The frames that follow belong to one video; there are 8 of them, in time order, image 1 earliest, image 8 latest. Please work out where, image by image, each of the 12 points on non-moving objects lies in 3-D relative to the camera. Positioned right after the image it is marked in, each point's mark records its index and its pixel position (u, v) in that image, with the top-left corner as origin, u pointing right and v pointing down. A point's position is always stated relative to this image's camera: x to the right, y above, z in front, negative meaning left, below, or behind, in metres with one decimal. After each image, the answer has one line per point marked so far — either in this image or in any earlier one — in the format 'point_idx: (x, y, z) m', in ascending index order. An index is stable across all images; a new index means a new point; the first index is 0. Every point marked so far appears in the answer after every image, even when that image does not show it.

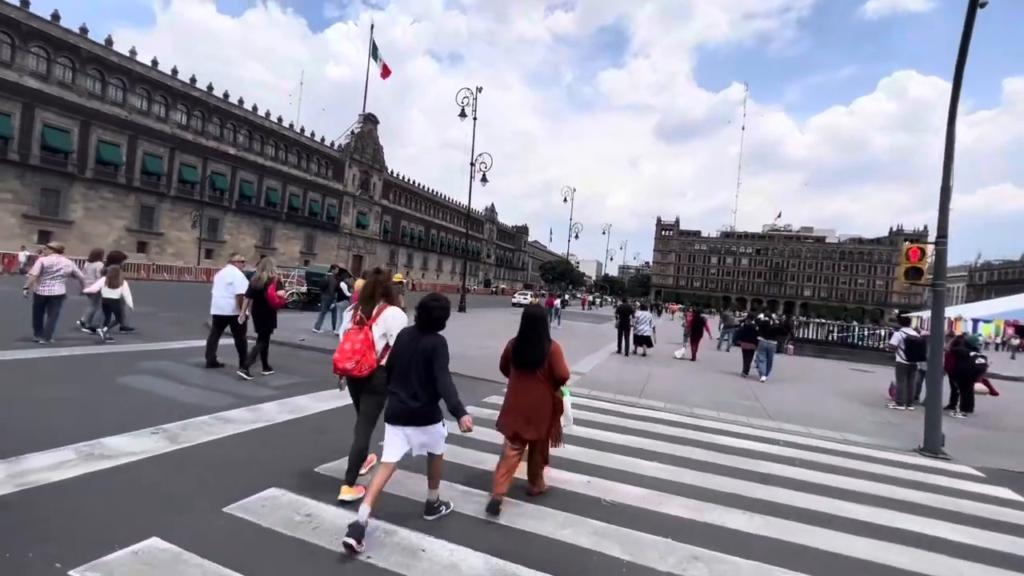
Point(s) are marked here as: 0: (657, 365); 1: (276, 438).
0: (+3.8, -2.0, +12.9) m
1: (-2.4, -1.5, +4.8) m
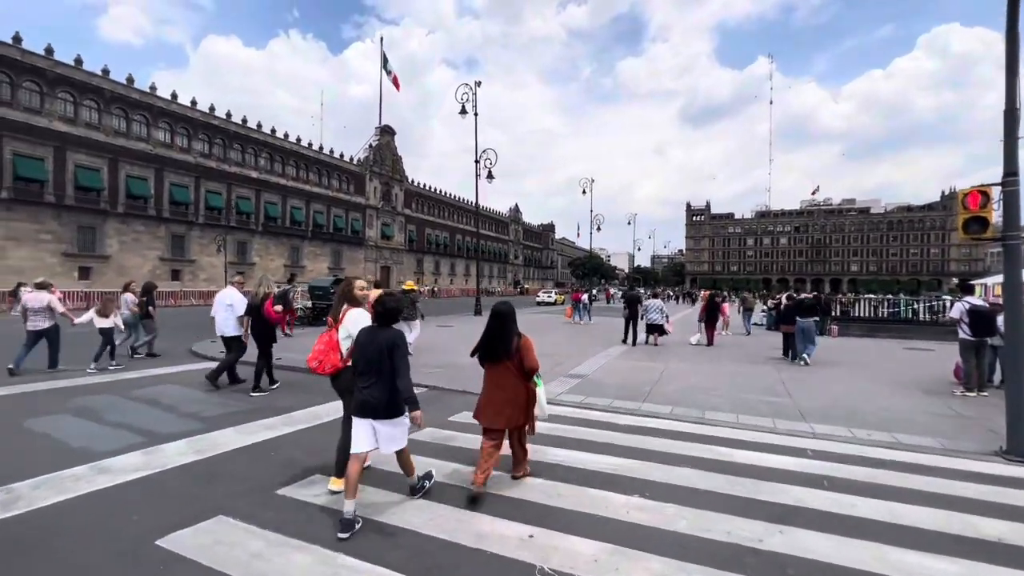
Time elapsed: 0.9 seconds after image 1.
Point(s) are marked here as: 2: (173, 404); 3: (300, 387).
0: (+3.8, -1.6, +11.5) m
1: (-2.9, -1.6, +3.9) m
2: (-4.5, -1.6, +6.6) m
3: (-3.4, -1.6, +7.8) m
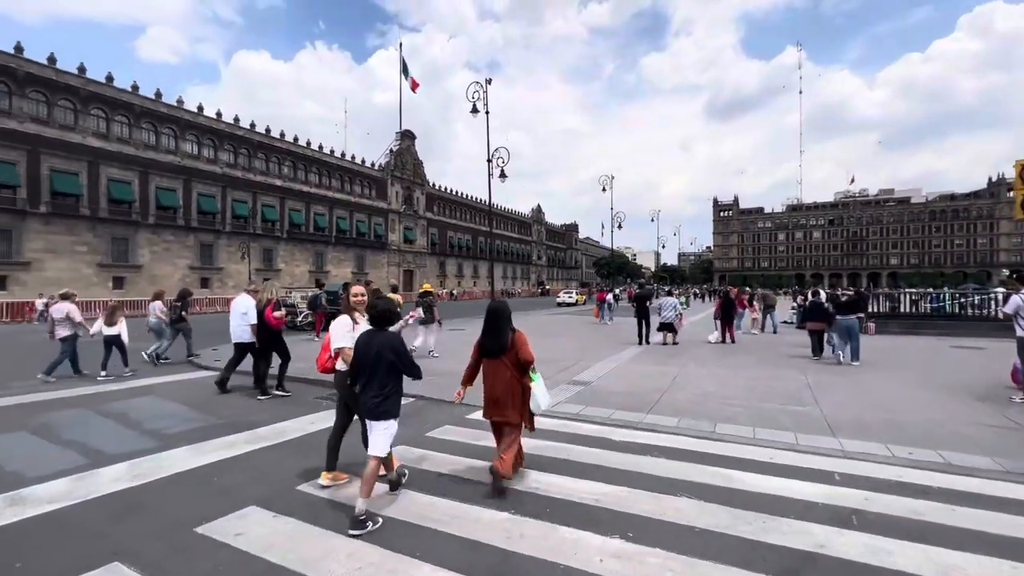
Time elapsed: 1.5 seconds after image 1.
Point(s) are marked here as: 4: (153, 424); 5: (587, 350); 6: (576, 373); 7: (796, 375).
0: (+3.9, -1.6, +10.6) m
1: (-3.2, -1.7, +3.4) m
2: (-4.7, -1.7, +6.2) m
3: (-3.5, -1.7, +7.4) m
4: (-4.4, -1.7, +6.0) m
5: (+2.1, -1.7, +13.7) m
6: (+1.2, -1.6, +9.2) m
7: (+5.0, -1.6, +8.8) m
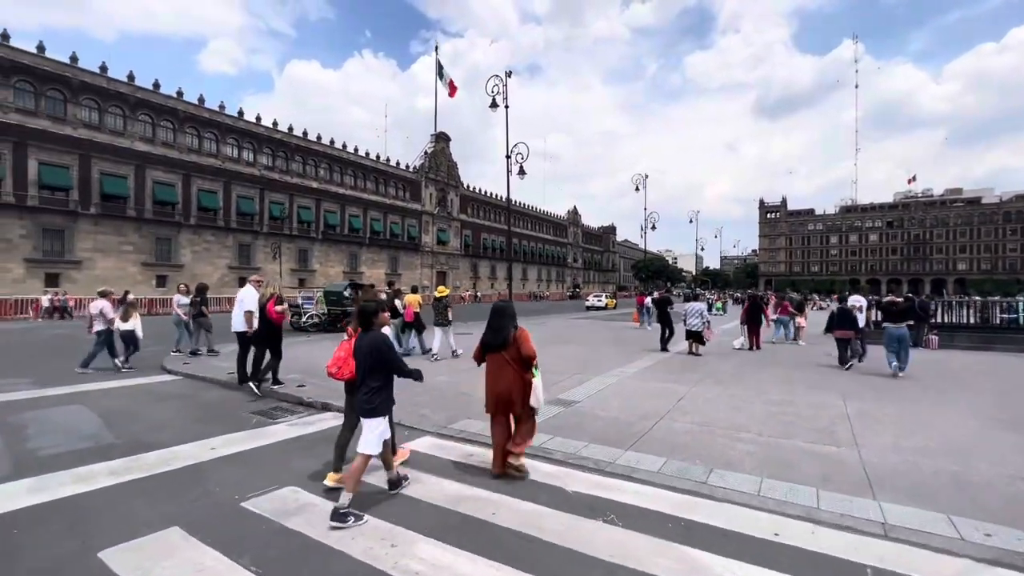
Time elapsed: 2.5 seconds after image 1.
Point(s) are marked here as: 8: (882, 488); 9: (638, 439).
0: (+3.7, -1.7, +9.1) m
1: (-4.0, -1.6, +2.5) m
2: (-5.3, -1.6, +5.4) m
3: (-4.0, -1.6, +6.4) m
4: (-5.0, -1.6, +5.2) m
5: (+2.1, -1.8, +12.3) m
6: (+0.9, -1.7, +7.9) m
7: (+4.6, -1.6, +7.1) m
8: (+3.2, -1.7, +4.2) m
9: (+1.5, -1.7, +5.5) m
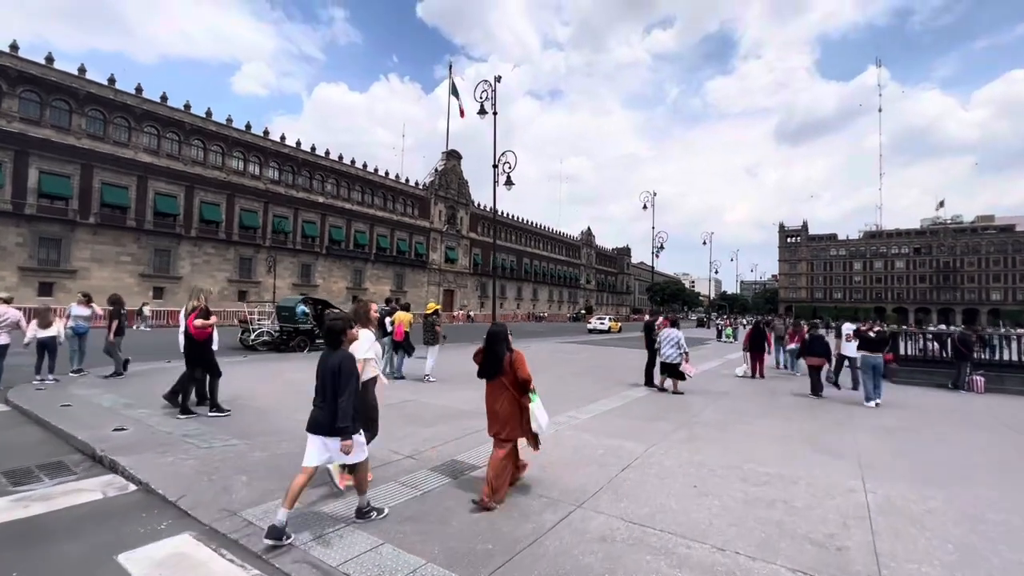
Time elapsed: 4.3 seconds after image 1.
0: (+2.4, -2.0, +6.9) m
1: (-5.5, -1.5, +0.5) m
2: (-6.7, -1.6, +3.5) m
3: (-5.3, -1.7, +4.5) m
4: (-6.4, -1.6, +3.3) m
5: (+1.0, -2.2, +10.1) m
6: (-0.4, -1.9, +5.8) m
7: (+3.3, -1.9, +4.9) m
8: (+1.8, -1.8, +2.1) m
9: (+0.1, -1.8, +3.4) m
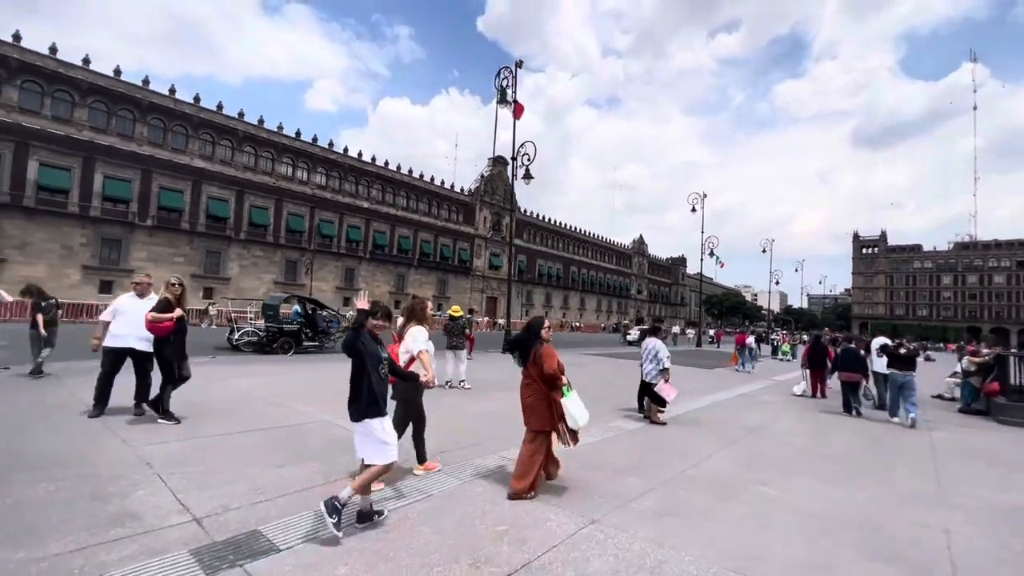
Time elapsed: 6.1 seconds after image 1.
0: (+1.4, -1.9, +4.6) m
1: (-7.1, -1.1, -0.9) m
2: (-8.0, -1.3, +2.2) m
3: (-6.5, -1.4, +3.1) m
4: (-7.7, -1.3, +2.0) m
5: (+0.3, -2.2, +8.0) m
6: (-1.5, -1.7, +3.8) m
7: (+2.1, -1.8, +2.5) m
8: (+0.2, -1.6, -0.1) m
9: (-1.3, -1.6, +1.4) m
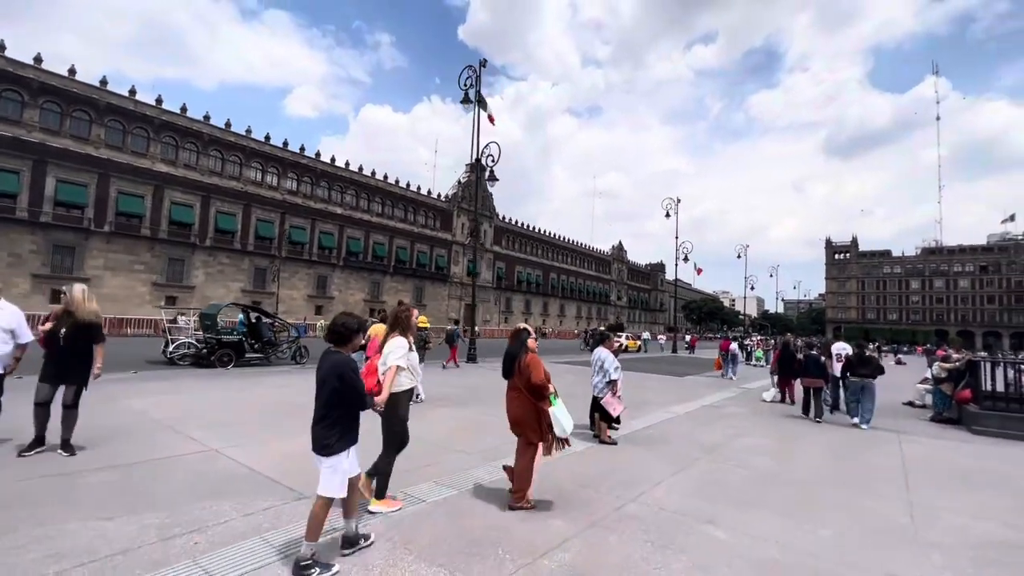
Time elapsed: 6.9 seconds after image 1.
0: (+0.6, -1.9, +3.8) m
1: (-7.7, -1.1, -2.0) m
2: (-8.7, -1.3, +1.1) m
3: (-7.3, -1.4, +2.0) m
4: (-8.4, -1.3, +0.9) m
5: (-0.6, -2.2, +7.1) m
6: (-2.3, -1.7, +2.9) m
7: (+1.4, -1.8, +1.7) m
8: (-0.4, -1.6, -1.0) m
9: (-2.0, -1.6, +0.5) m
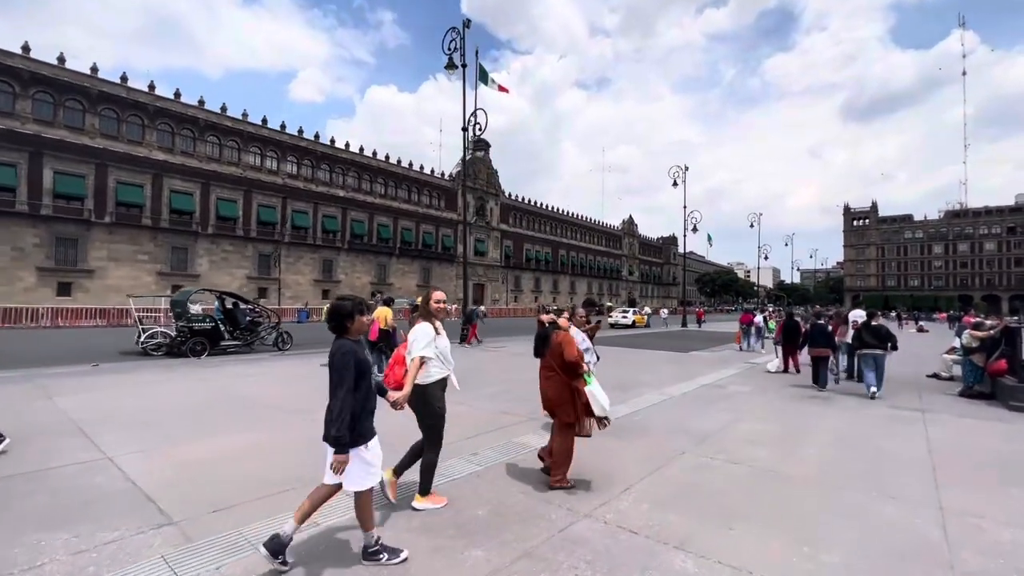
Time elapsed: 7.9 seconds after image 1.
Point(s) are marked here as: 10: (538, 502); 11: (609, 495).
0: (0.0, -1.7, +2.9) m
1: (-8.5, -1.4, -2.7) m
2: (-9.4, -1.5, +0.4) m
3: (-7.9, -1.5, +1.3) m
4: (-9.1, -1.5, +0.2) m
5: (-1.1, -1.9, +6.3) m
6: (-2.9, -1.6, +2.1) m
7: (+0.7, -1.6, +0.8) m
8: (-1.1, -1.6, -1.9) m
9: (-2.7, -1.6, -0.3) m
10: (+0.1, -1.7, +4.1) m
11: (+0.8, -1.7, +4.1) m
